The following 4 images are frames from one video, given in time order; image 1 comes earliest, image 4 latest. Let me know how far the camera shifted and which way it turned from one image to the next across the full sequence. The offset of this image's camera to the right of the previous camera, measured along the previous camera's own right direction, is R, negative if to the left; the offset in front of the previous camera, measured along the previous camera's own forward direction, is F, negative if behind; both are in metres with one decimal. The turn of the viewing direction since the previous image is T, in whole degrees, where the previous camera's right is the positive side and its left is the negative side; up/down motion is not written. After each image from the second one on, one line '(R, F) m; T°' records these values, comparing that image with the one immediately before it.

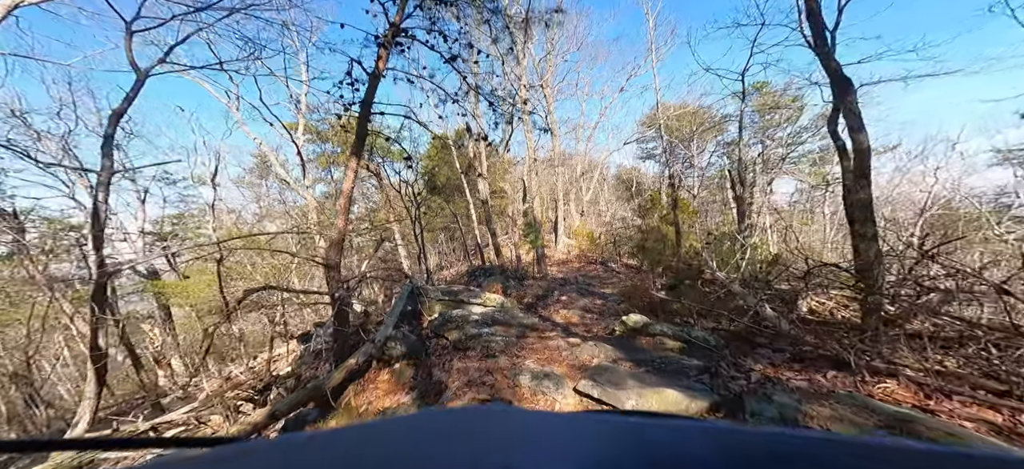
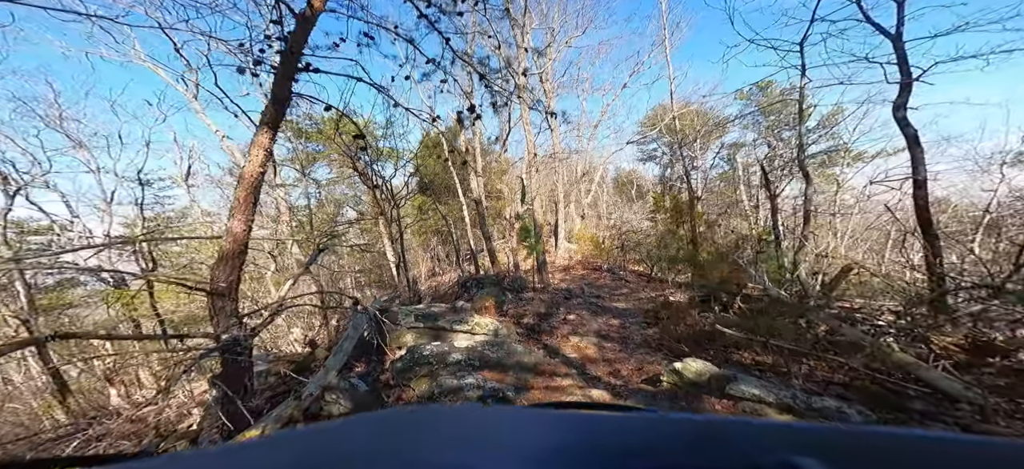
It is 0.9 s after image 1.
(0.0, +1.6) m; 0°
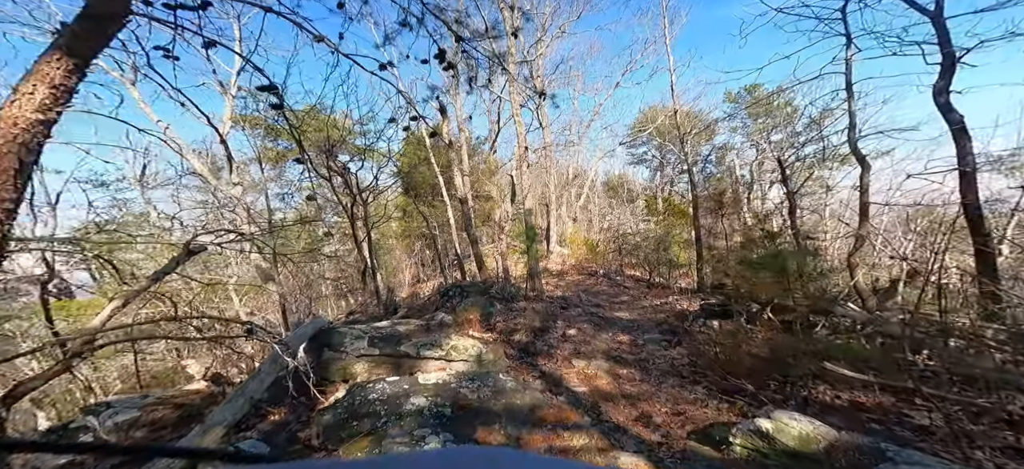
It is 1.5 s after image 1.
(0.0, +1.2) m; +1°
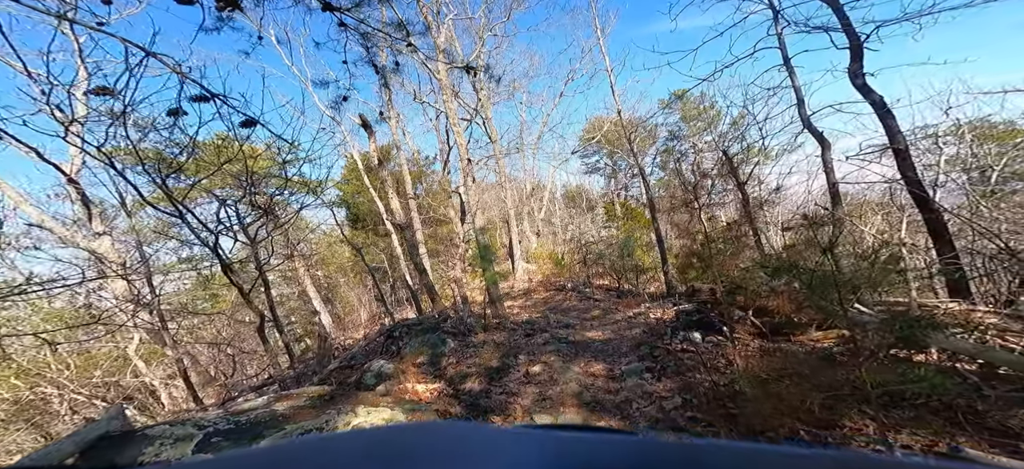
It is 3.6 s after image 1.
(+0.4, +1.0) m; +5°
